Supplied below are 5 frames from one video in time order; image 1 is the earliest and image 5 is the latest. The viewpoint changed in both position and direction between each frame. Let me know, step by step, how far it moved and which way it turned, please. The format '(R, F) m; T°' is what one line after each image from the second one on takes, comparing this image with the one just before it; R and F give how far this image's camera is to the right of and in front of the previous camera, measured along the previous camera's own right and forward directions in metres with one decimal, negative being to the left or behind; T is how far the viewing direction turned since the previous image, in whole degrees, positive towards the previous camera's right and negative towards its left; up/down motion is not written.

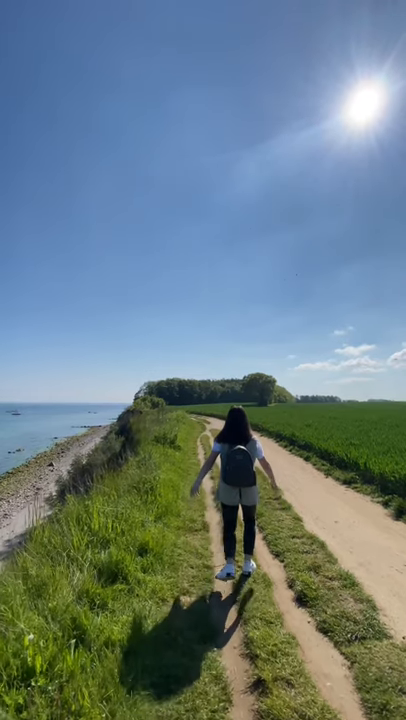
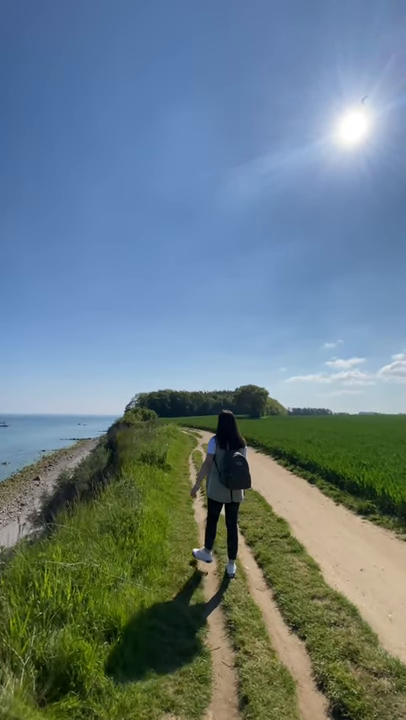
(0.0, +1.4) m; +1°
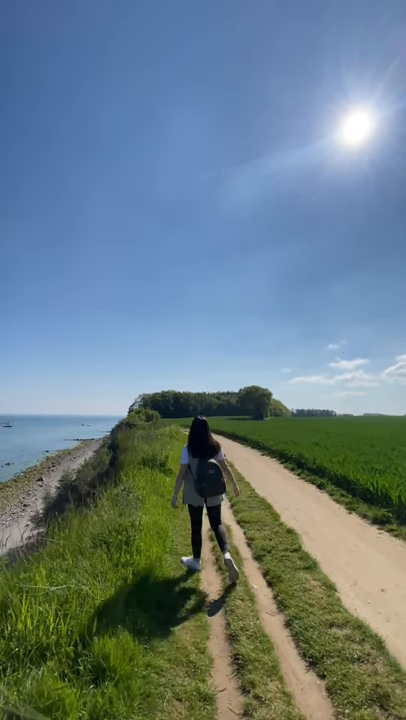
(0.0, +0.5) m; -1°
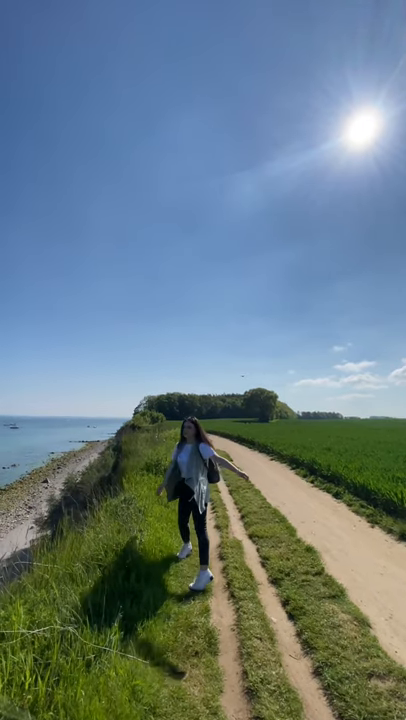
(-0.1, +0.7) m; -1°
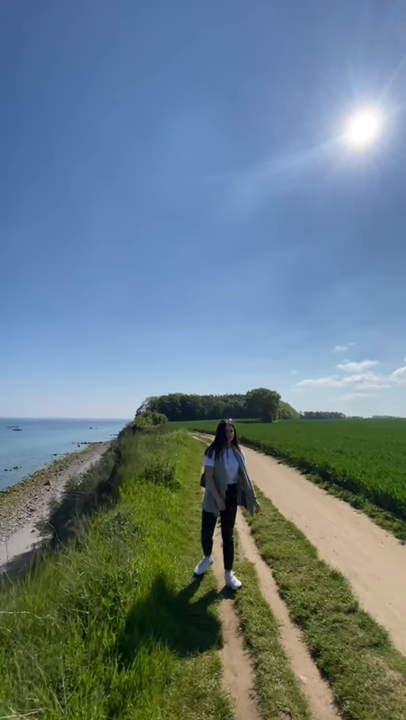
(0.0, +0.9) m; 0°
